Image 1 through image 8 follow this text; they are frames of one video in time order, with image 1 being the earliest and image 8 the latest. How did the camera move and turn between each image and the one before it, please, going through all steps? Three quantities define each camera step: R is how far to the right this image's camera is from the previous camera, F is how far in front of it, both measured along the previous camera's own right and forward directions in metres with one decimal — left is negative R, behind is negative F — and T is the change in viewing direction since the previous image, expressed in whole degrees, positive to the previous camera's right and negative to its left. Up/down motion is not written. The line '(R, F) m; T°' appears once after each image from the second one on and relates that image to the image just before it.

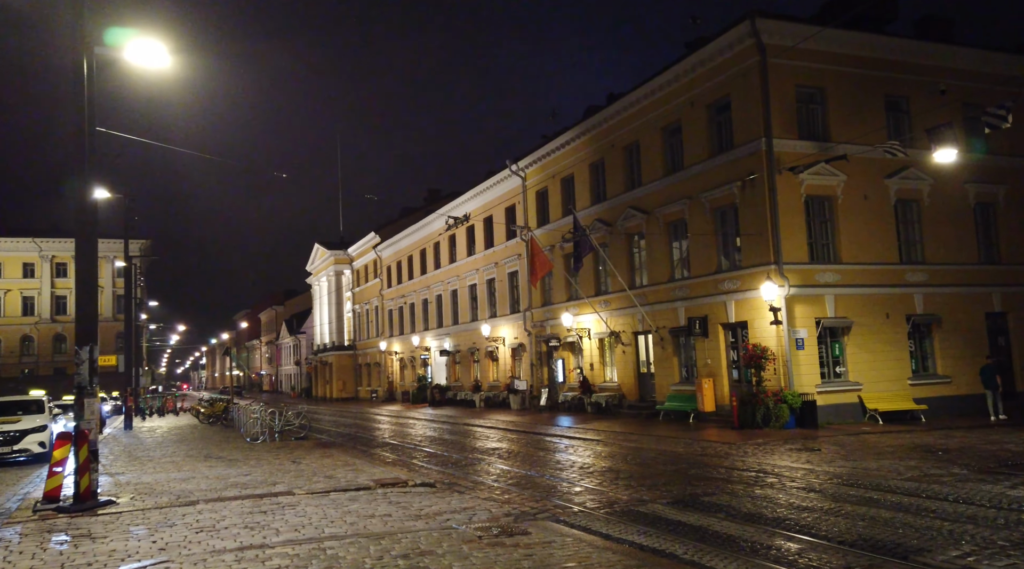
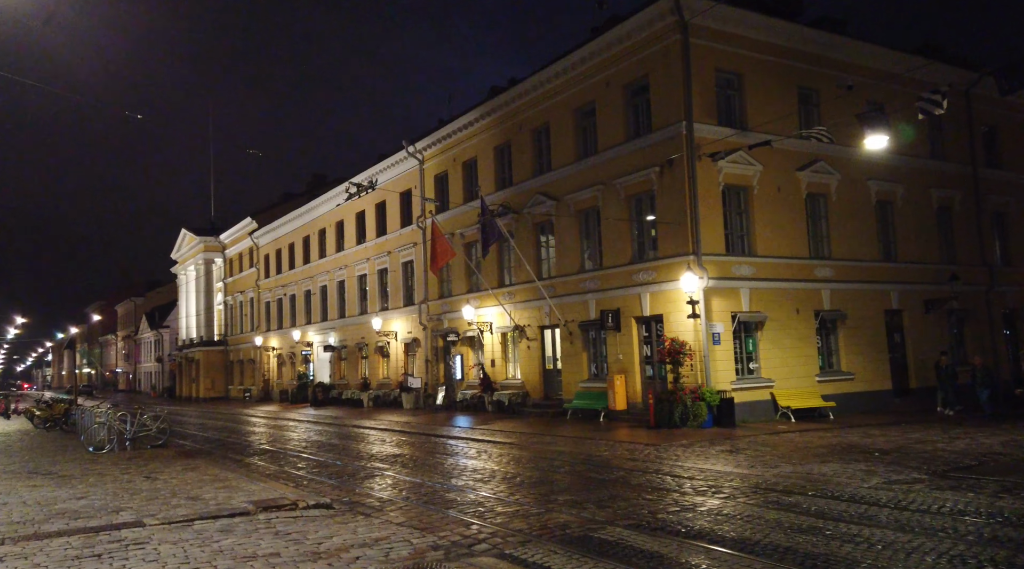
(-0.6, +2.3) m; +8°
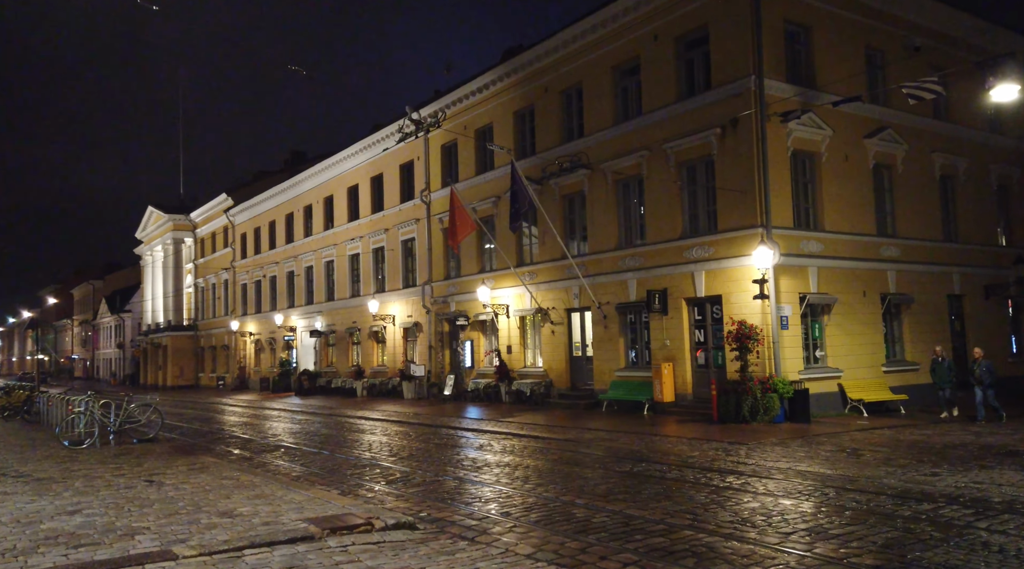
(-2.0, +2.9) m; +3°
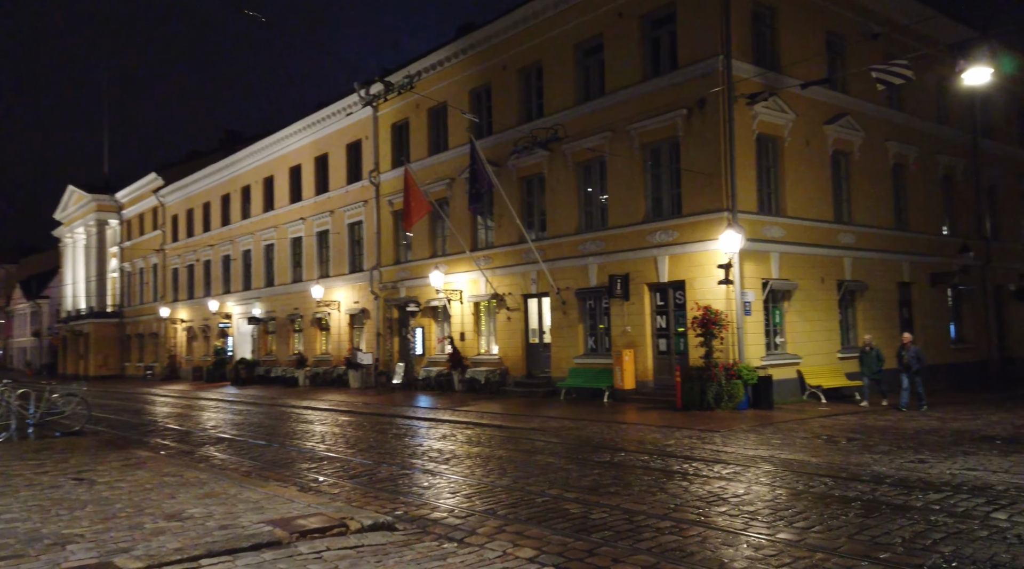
(-0.5, +0.9) m; +4°
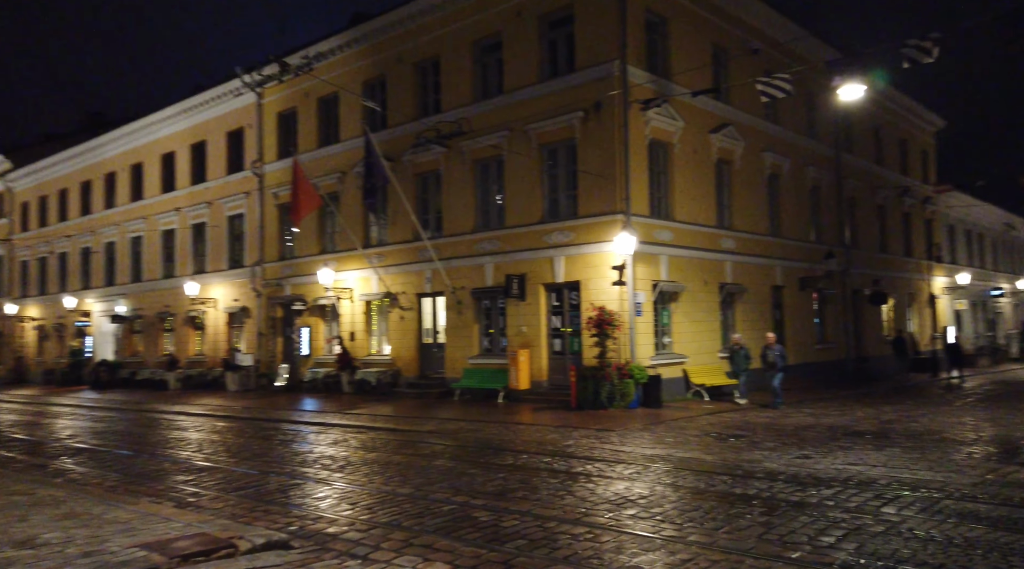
(-0.7, +0.2) m; +9°
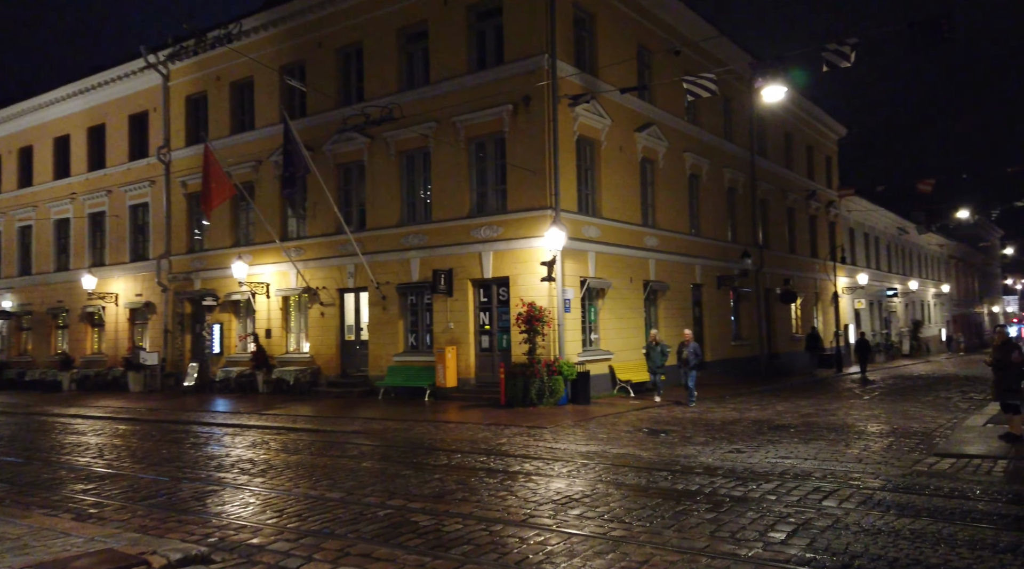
(-0.6, +0.4) m; +7°
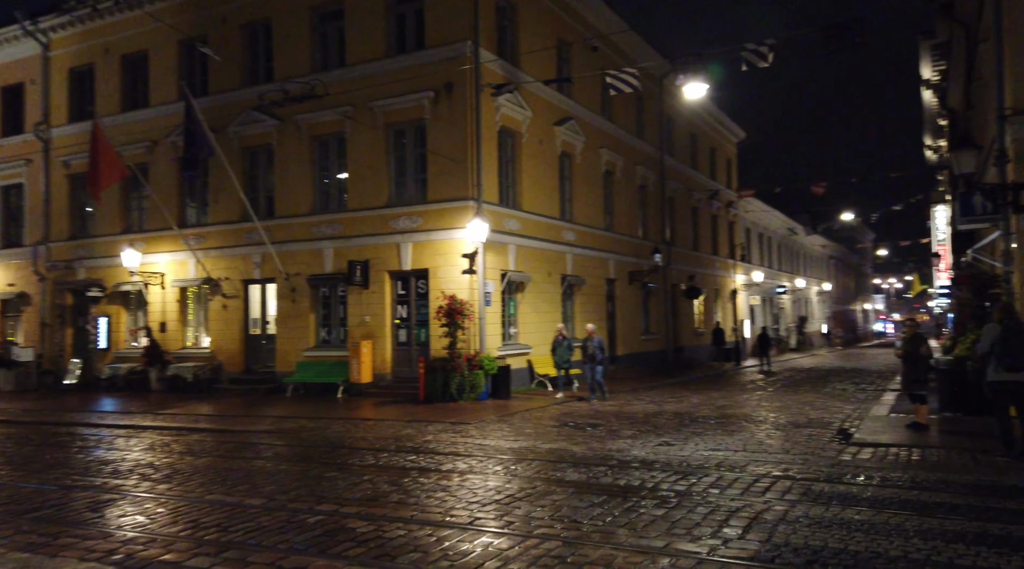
(-0.8, +0.6) m; +8°
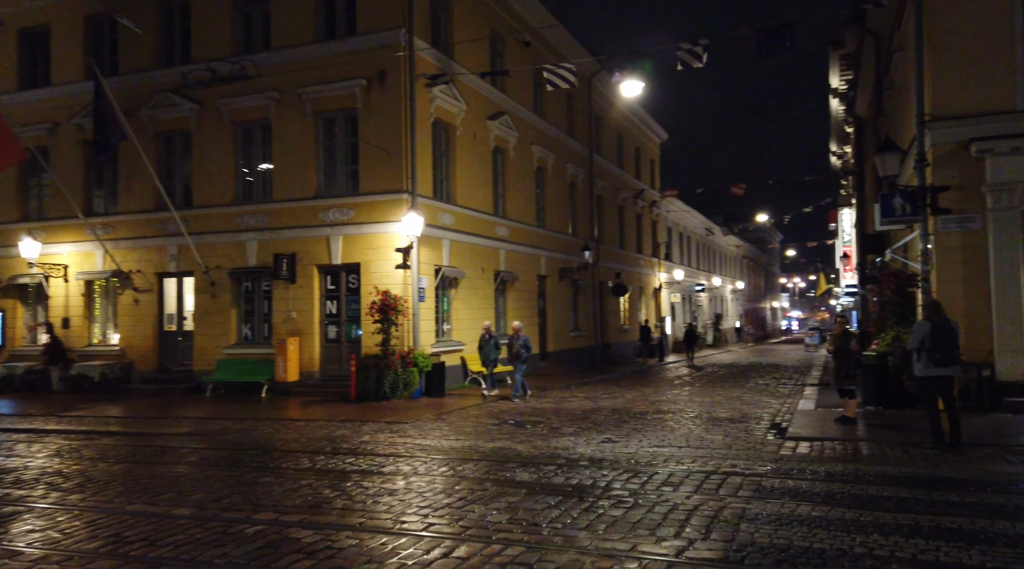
(-0.7, +0.5) m; +6°
